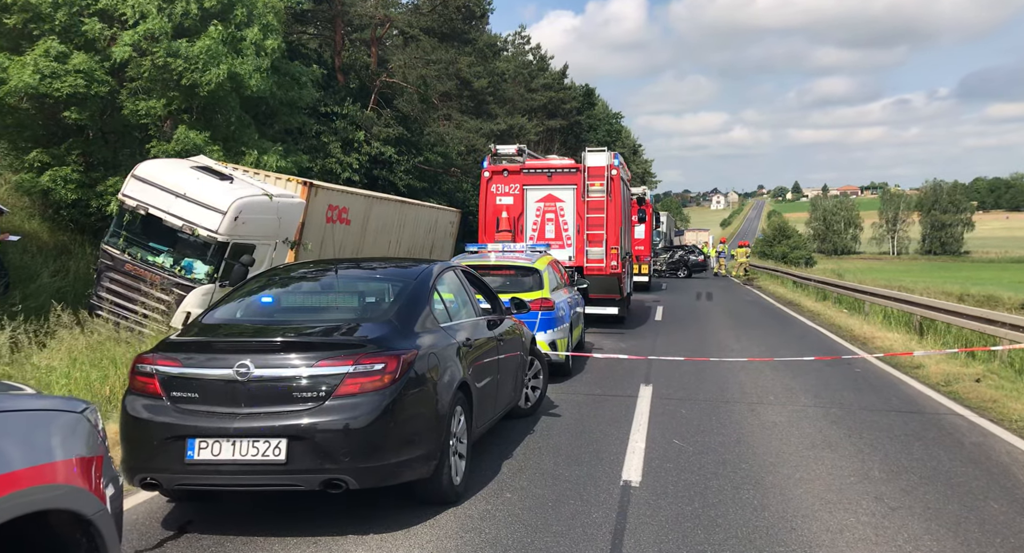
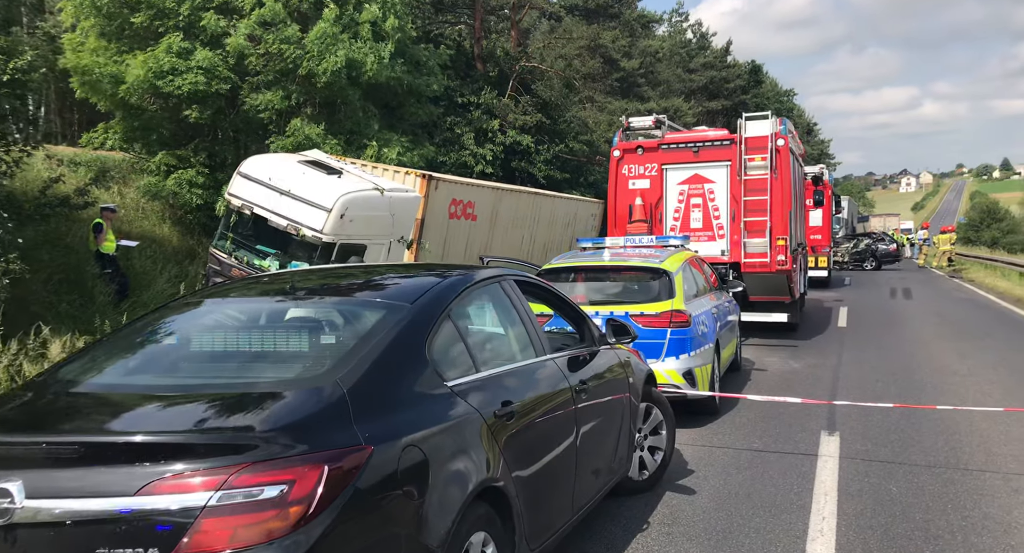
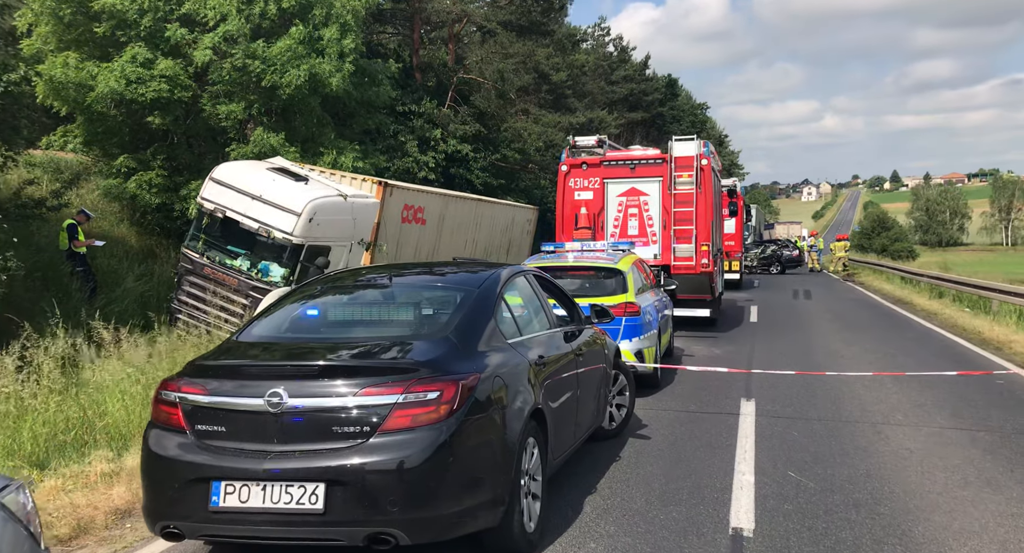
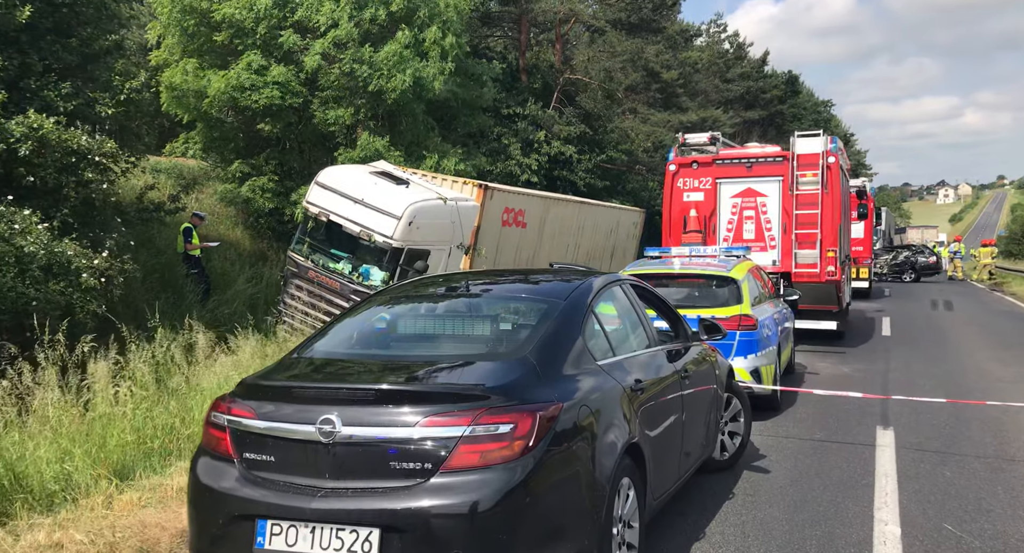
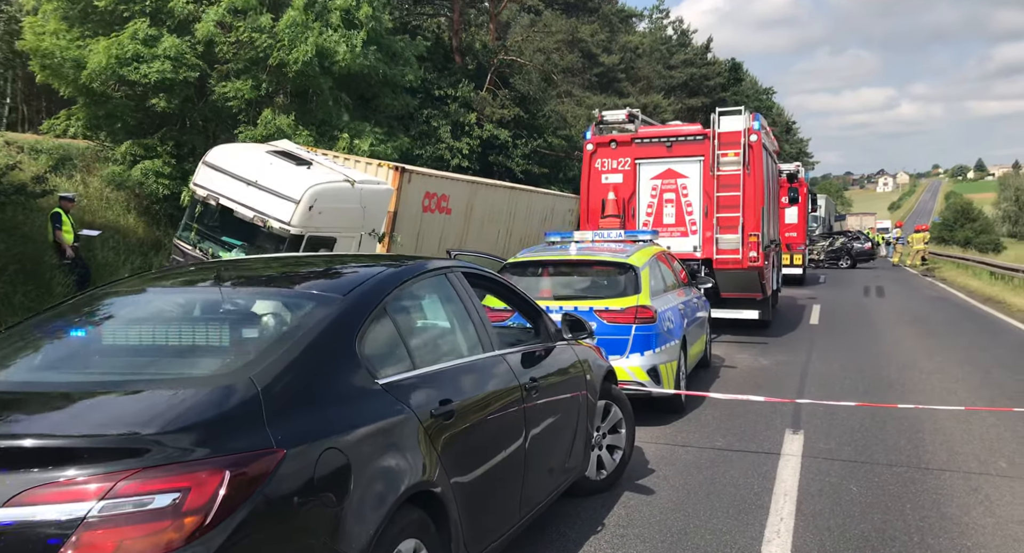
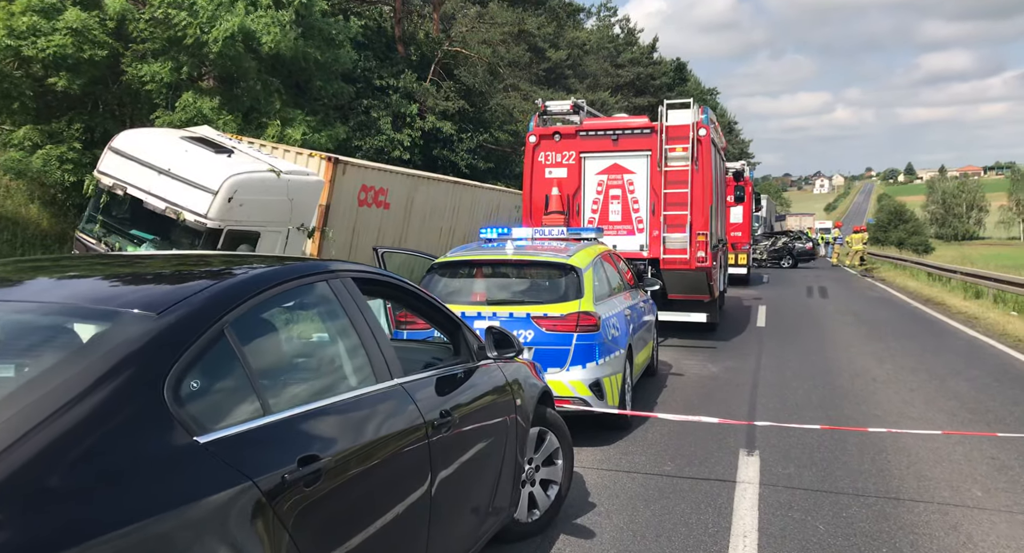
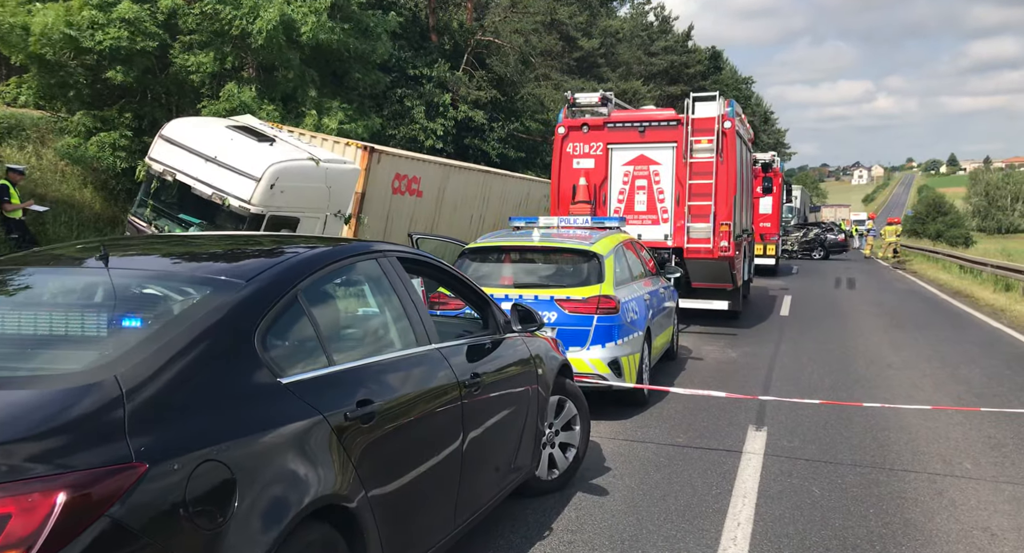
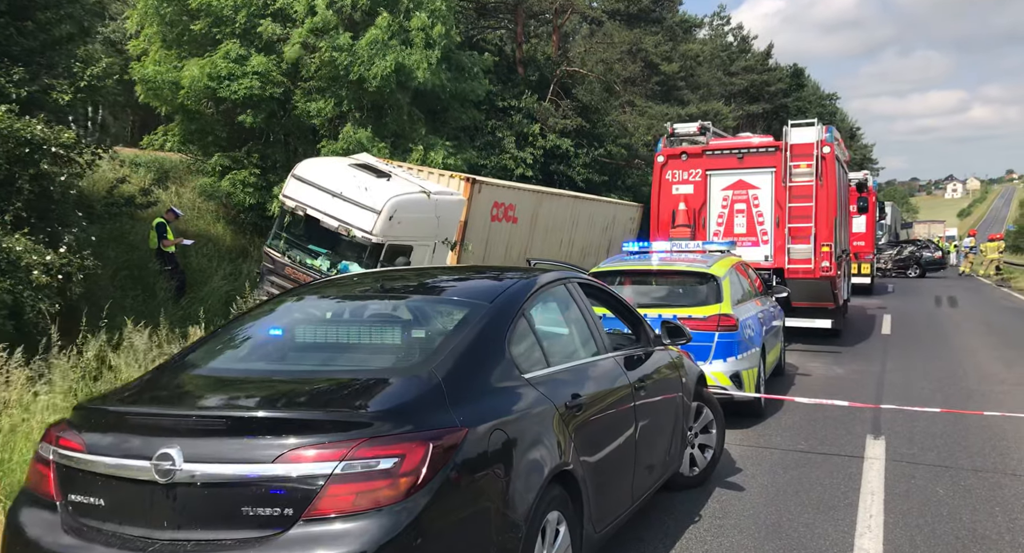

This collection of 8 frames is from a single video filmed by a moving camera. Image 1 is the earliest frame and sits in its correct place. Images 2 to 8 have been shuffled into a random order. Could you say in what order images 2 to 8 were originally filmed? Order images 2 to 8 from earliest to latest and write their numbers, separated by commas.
3, 4, 8, 2, 5, 7, 6
